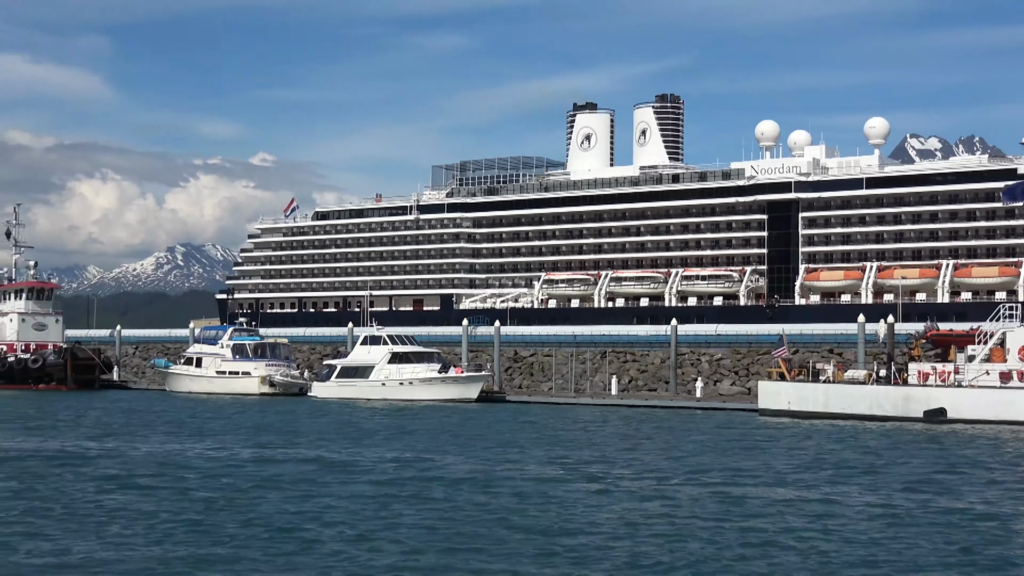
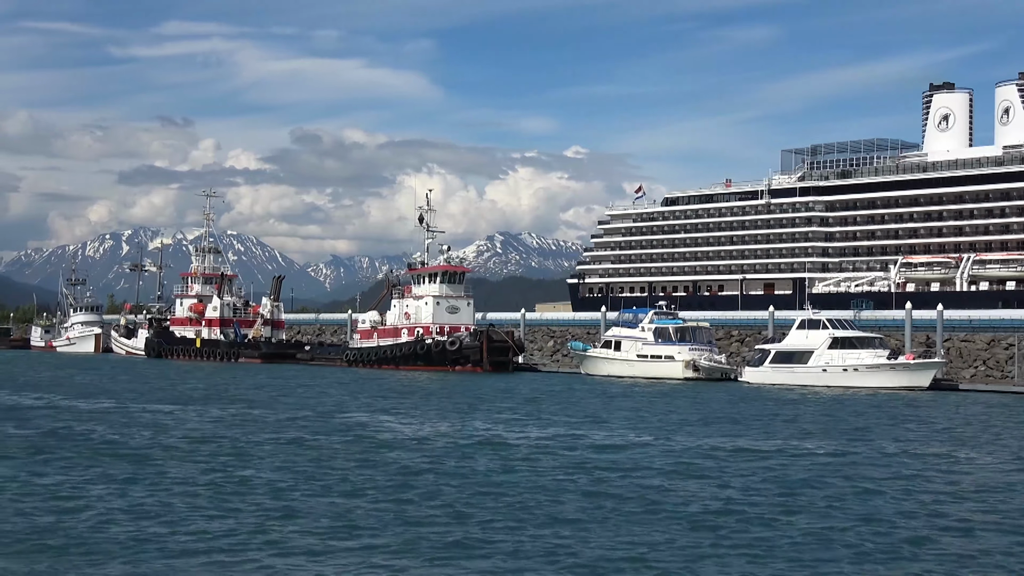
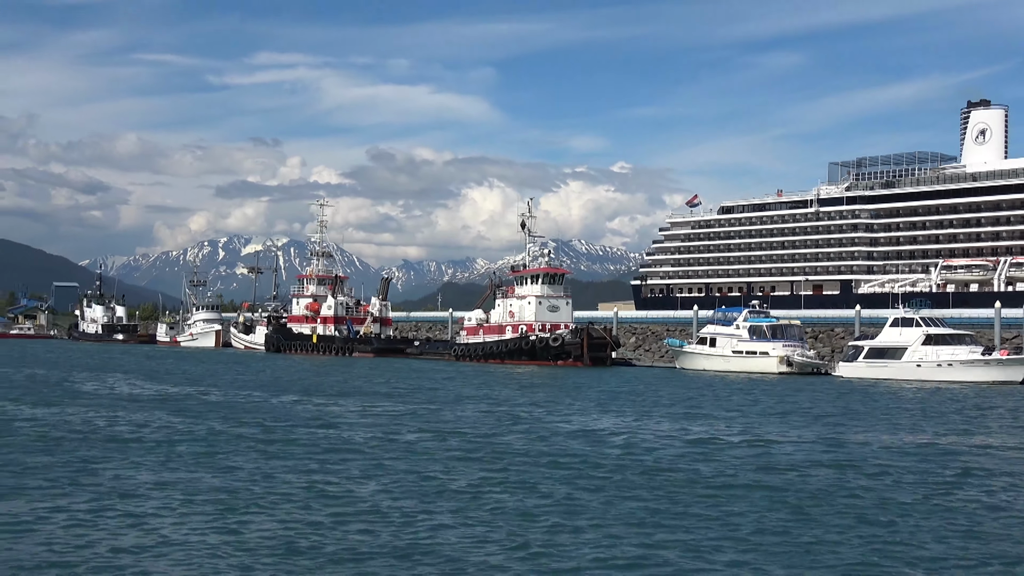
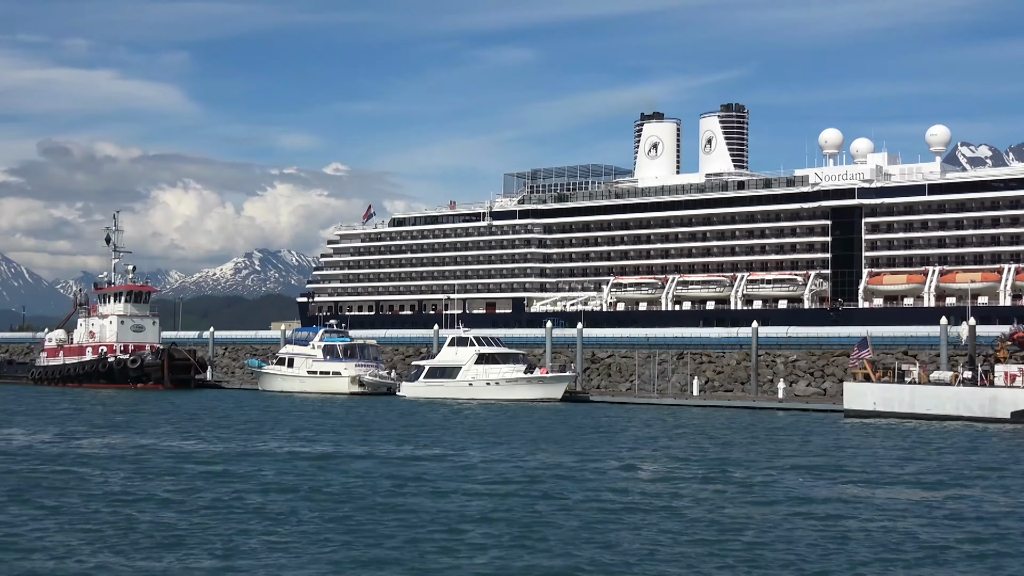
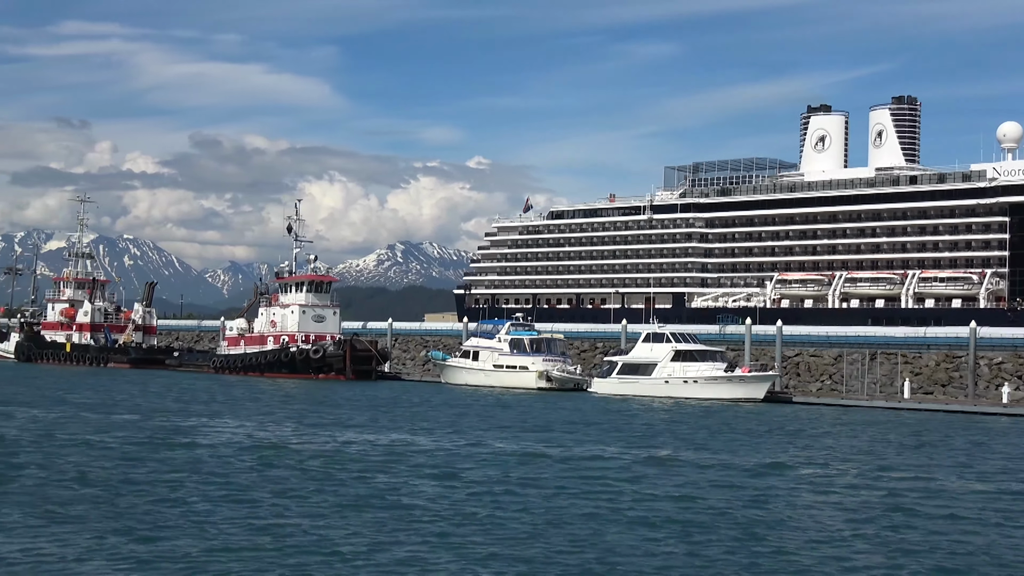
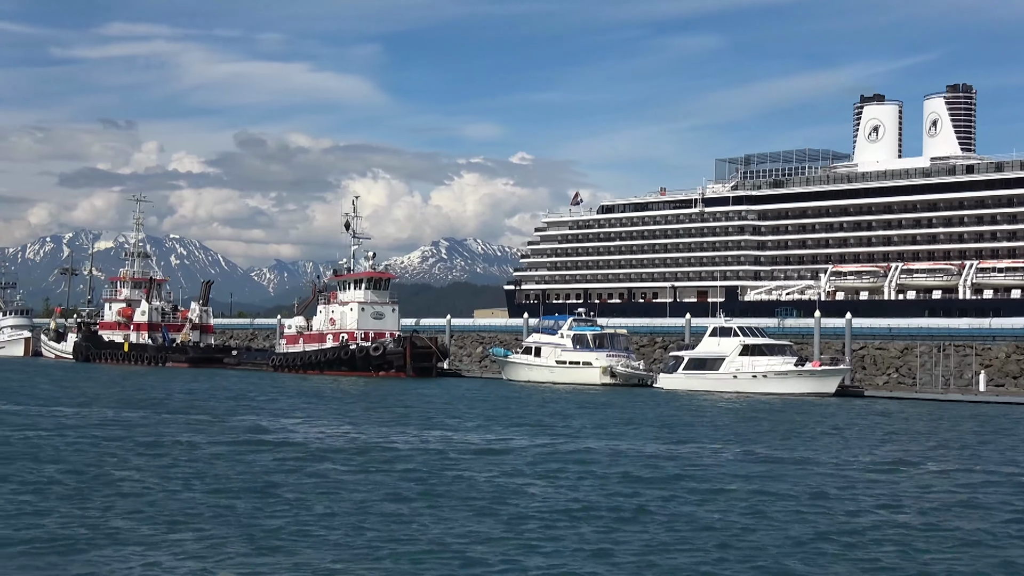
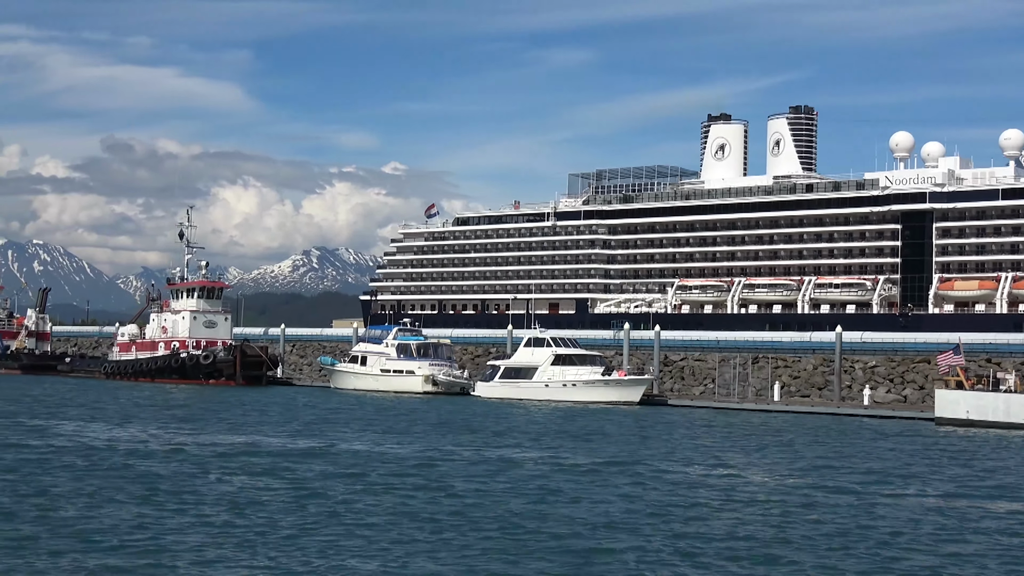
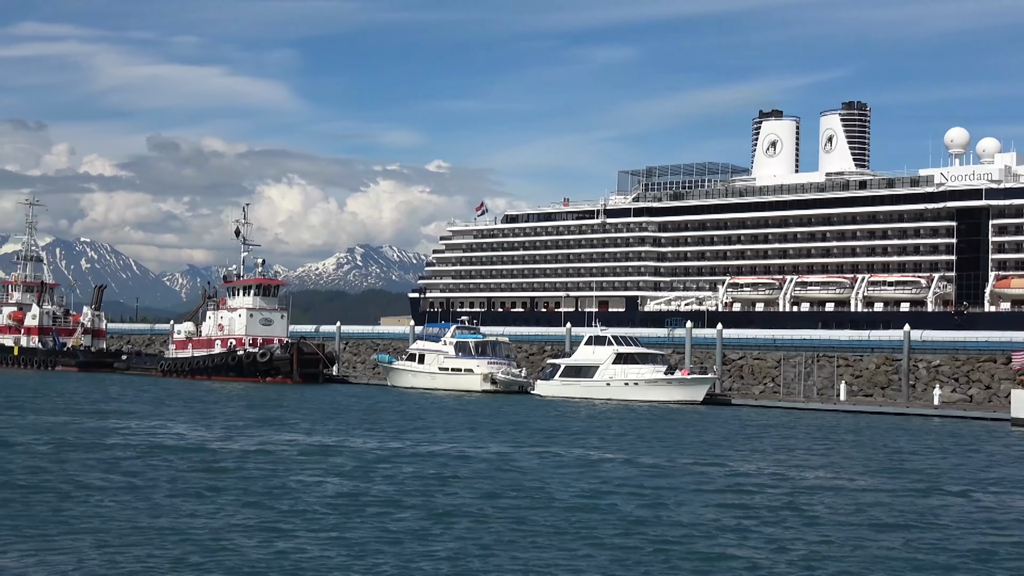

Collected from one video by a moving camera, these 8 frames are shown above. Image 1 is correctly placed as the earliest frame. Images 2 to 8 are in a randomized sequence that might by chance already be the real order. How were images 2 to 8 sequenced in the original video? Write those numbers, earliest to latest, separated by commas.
4, 7, 8, 5, 6, 2, 3
